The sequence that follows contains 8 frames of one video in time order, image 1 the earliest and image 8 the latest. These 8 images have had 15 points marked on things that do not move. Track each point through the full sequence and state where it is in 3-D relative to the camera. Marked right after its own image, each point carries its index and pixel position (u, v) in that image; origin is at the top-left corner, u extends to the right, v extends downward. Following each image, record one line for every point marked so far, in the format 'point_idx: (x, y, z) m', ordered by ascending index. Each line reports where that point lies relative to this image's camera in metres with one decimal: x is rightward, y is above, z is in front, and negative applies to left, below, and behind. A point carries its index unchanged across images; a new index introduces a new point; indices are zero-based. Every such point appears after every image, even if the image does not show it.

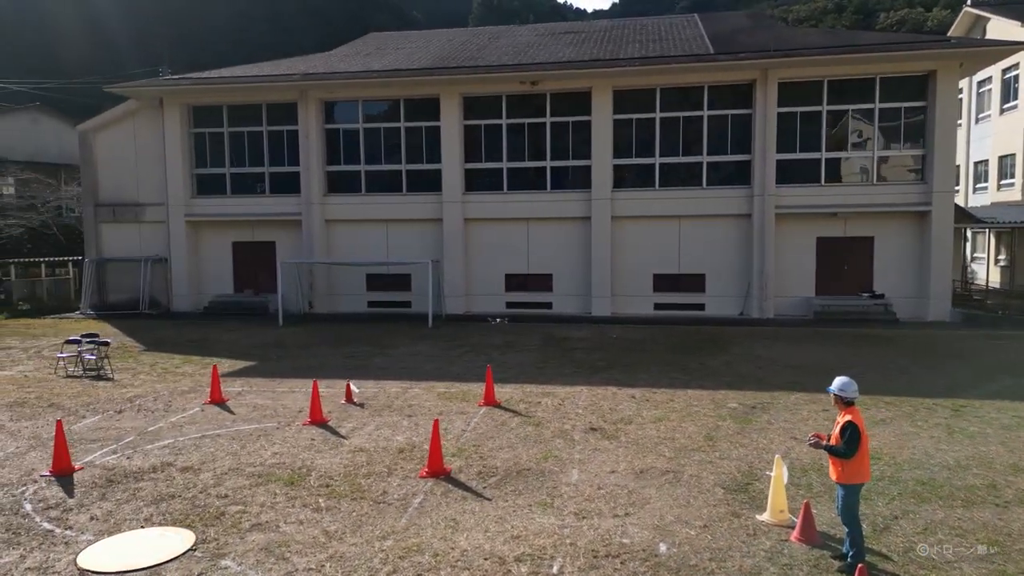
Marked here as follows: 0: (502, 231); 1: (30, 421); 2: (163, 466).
0: (-0.3, +1.5, +19.5) m
1: (-5.5, -1.5, +8.3) m
2: (-3.1, -1.6, +6.5) m
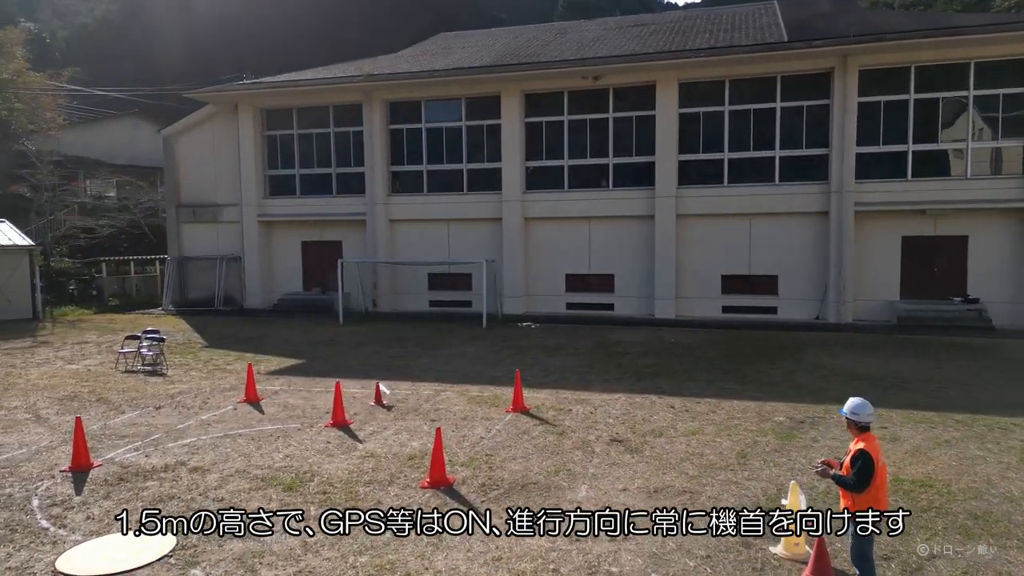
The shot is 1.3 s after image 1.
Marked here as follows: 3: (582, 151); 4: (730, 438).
0: (+1.3, +1.5, +19.1) m
1: (-5.2, -1.5, +8.6) m
2: (-3.1, -1.6, +6.6) m
3: (+1.8, +3.6, +18.8) m
4: (+2.2, -1.5, +7.4) m
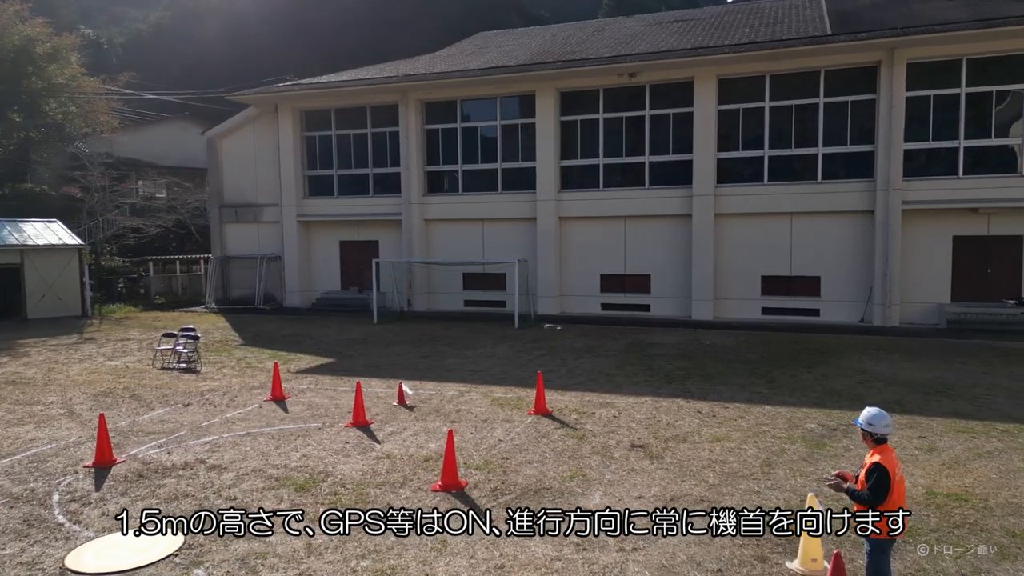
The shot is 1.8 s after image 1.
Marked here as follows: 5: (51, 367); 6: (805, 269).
0: (+2.3, +1.5, +18.9) m
1: (-5.0, -1.5, +8.8) m
2: (-2.9, -1.6, +6.6) m
3: (+2.7, +3.6, +18.6) m
4: (+2.4, -1.6, +7.2) m
5: (-7.6, -1.3, +11.9) m
6: (+7.0, +0.5, +17.2) m
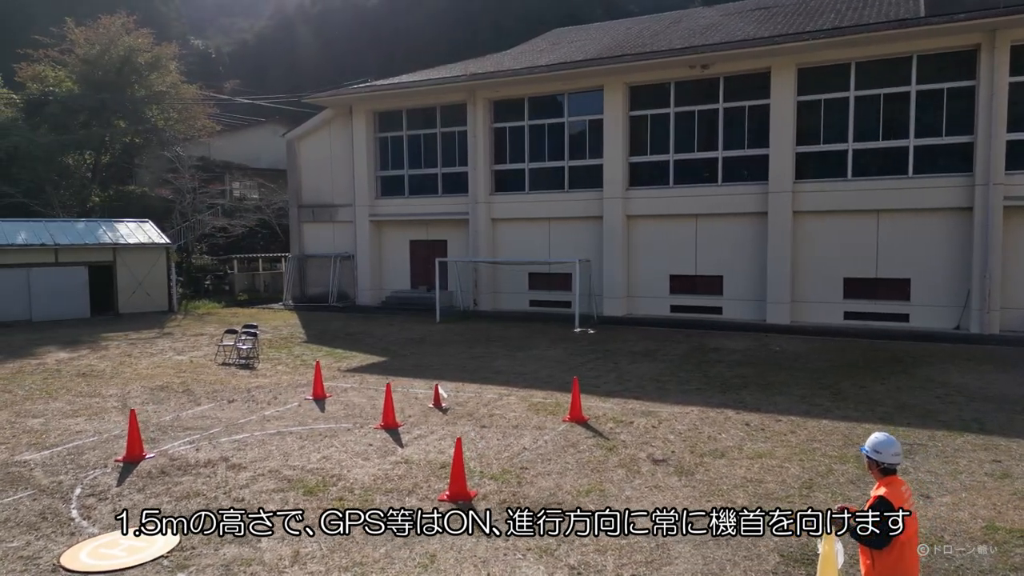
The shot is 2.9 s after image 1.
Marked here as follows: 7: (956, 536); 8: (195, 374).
0: (+3.9, +1.5, +18.2) m
1: (-4.5, -1.5, +9.1) m
2: (-2.7, -1.6, +6.7) m
3: (+4.4, +3.5, +17.8) m
4: (+2.6, -1.6, +6.6) m
5: (-6.7, -1.2, +12.5) m
6: (+8.4, +0.4, +15.9) m
7: (+3.0, -1.7, +5.0) m
8: (-4.9, -1.3, +11.1) m
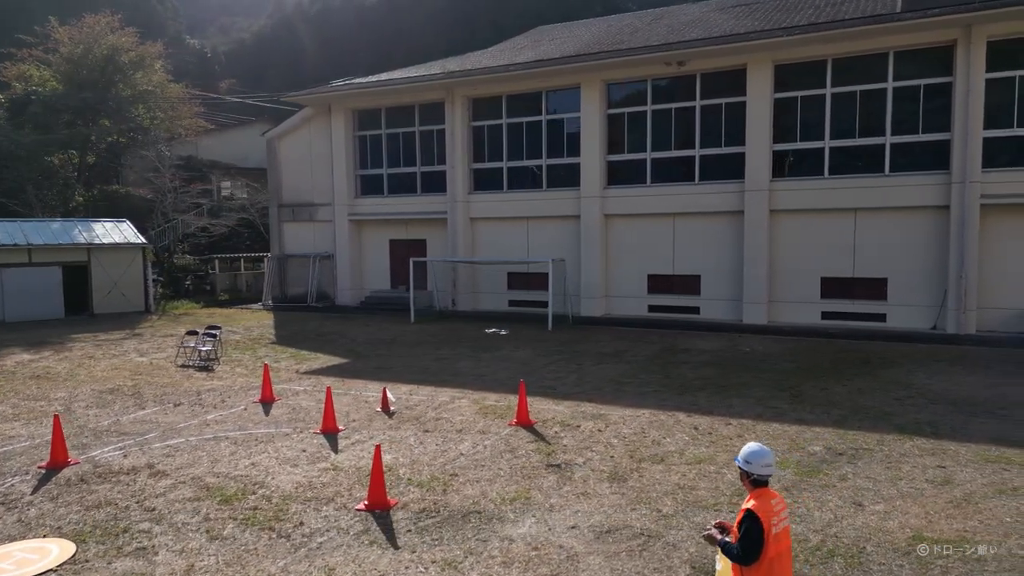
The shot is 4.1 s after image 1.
0: (+3.3, +1.5, +18.1) m
1: (-5.1, -1.5, +8.9) m
2: (-3.3, -1.6, +6.5) m
3: (+3.8, +3.5, +17.6) m
4: (+2.0, -1.6, +6.4) m
5: (-7.3, -1.3, +12.4) m
6: (+7.8, +0.4, +15.8) m
7: (+2.4, -1.7, +4.8) m
8: (-5.5, -1.3, +11.0) m
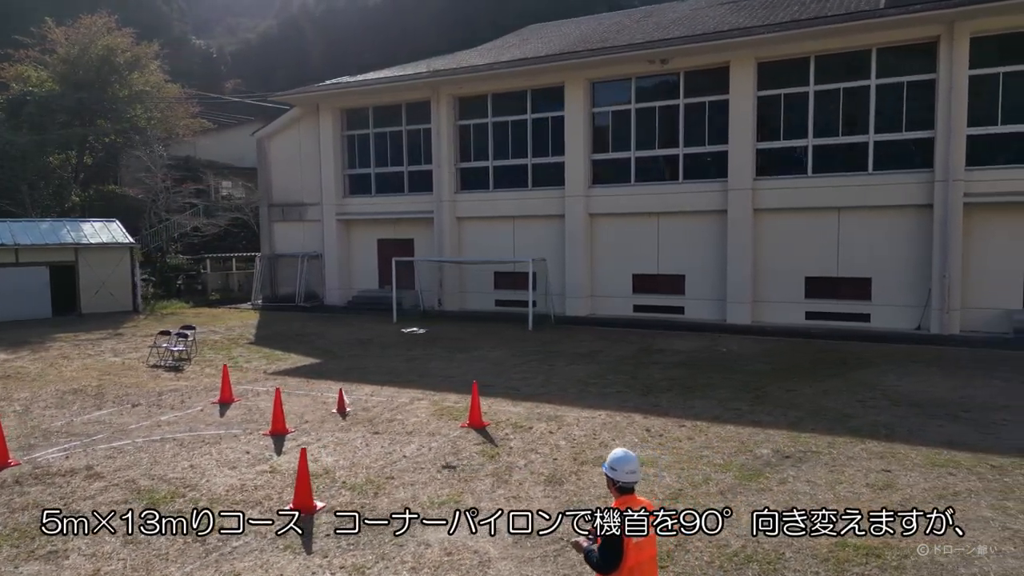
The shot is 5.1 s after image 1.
0: (+2.9, +1.5, +17.9) m
1: (-5.6, -1.5, +8.9) m
2: (-3.9, -1.6, +6.5) m
3: (+3.4, +3.5, +17.5) m
4: (+1.5, -1.6, +6.3) m
5: (-7.8, -1.3, +12.4) m
6: (+7.4, +0.4, +15.6) m
7: (+1.8, -1.7, +4.7) m
8: (-6.0, -1.3, +11.0) m
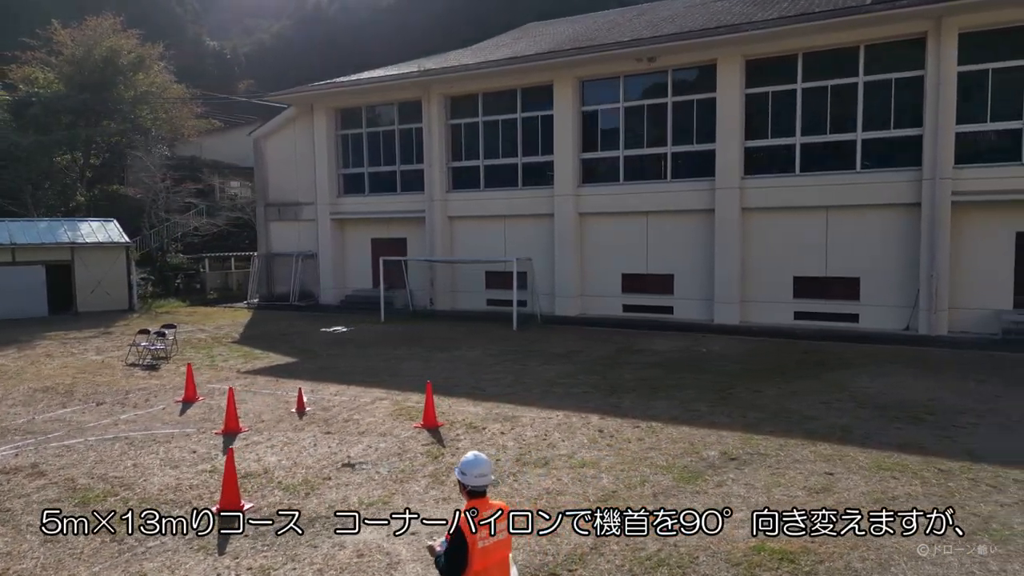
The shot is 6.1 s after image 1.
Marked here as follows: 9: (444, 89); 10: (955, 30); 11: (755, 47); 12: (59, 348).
0: (+2.7, +1.5, +17.8) m
1: (-6.1, -1.5, +9.0) m
2: (-4.4, -1.6, +6.5) m
3: (+3.1, +3.6, +17.4) m
4: (+0.9, -1.6, +6.2) m
5: (-8.2, -1.2, +12.5) m
6: (+7.0, +0.4, +15.4) m
7: (+1.3, -1.7, +4.6) m
8: (-6.4, -1.3, +11.1) m
9: (-1.8, +5.4, +19.6) m
10: (+8.4, +4.9, +13.7) m
11: (+5.2, +5.2, +15.6) m
12: (-8.7, -1.1, +13.9) m
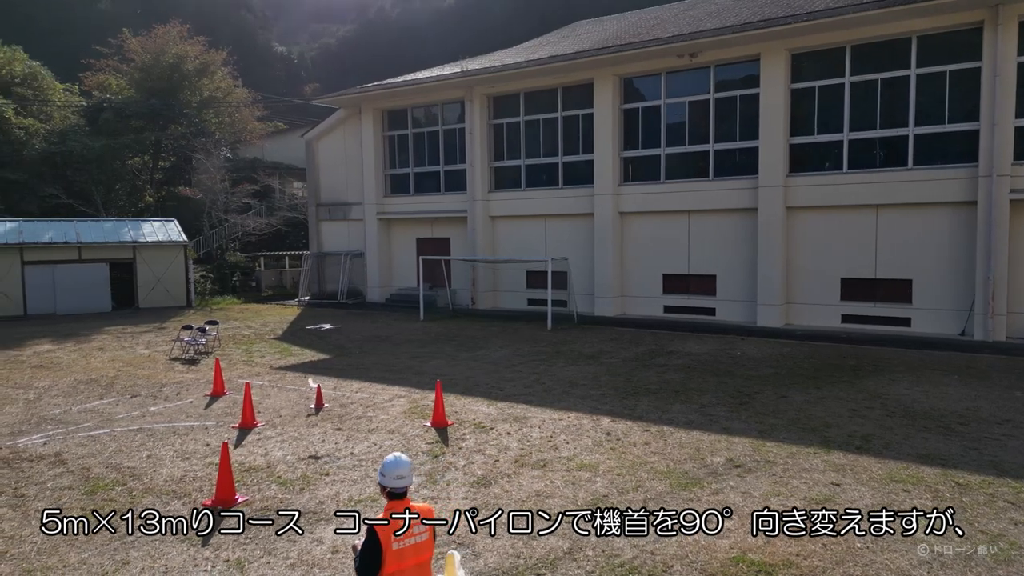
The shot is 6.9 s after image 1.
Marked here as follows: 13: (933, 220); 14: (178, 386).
0: (+3.6, +1.5, +17.6) m
1: (-5.9, -1.4, +9.5) m
2: (-4.4, -1.6, +6.9) m
3: (+4.0, +3.5, +17.1) m
4: (+0.9, -1.6, +6.1) m
5: (-7.7, -1.2, +13.2) m
6: (+7.7, +0.4, +14.7) m
7: (+1.1, -1.7, +4.5) m
8: (-6.0, -1.3, +11.6) m
9: (-0.7, +5.4, +19.7) m
10: (+9.0, +4.8, +12.9) m
11: (+6.0, +5.1, +15.1) m
12: (-8.0, -1.1, +14.6) m
13: (+8.3, +1.4, +14.3) m
14: (-4.6, -1.4, +10.0) m
